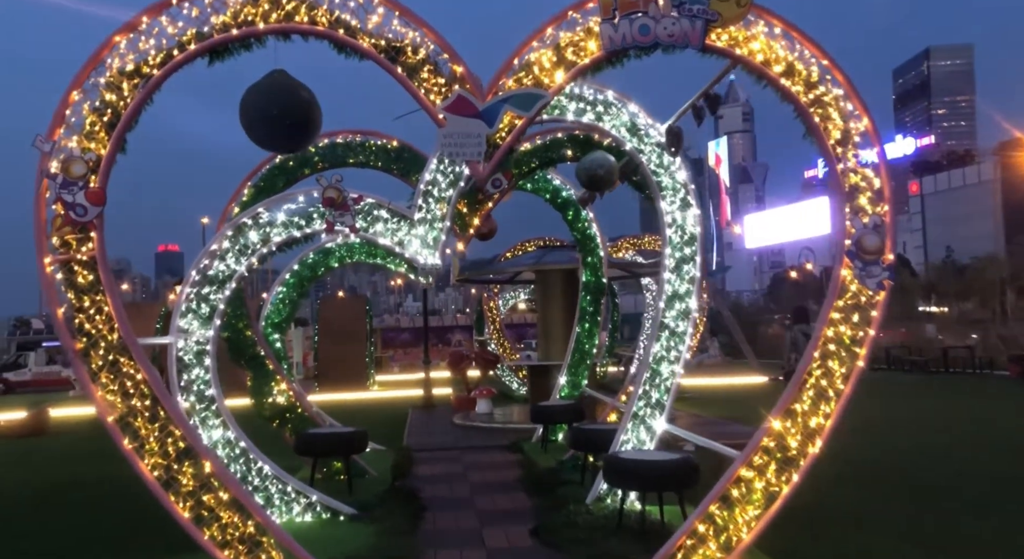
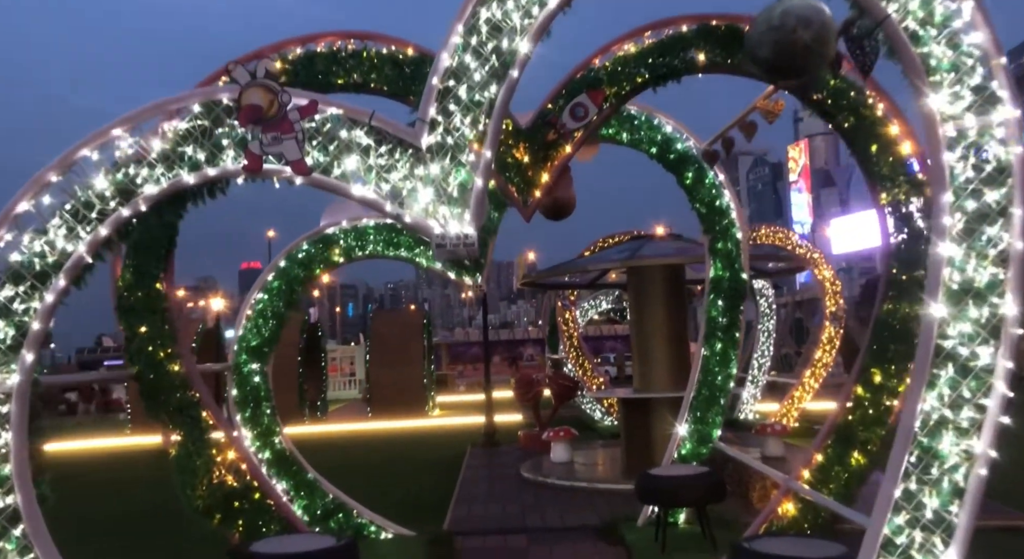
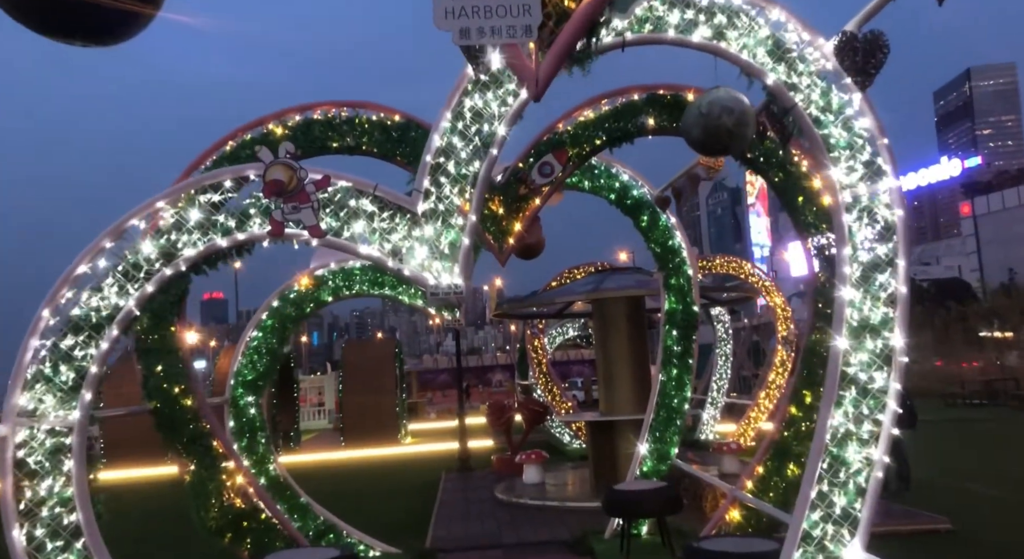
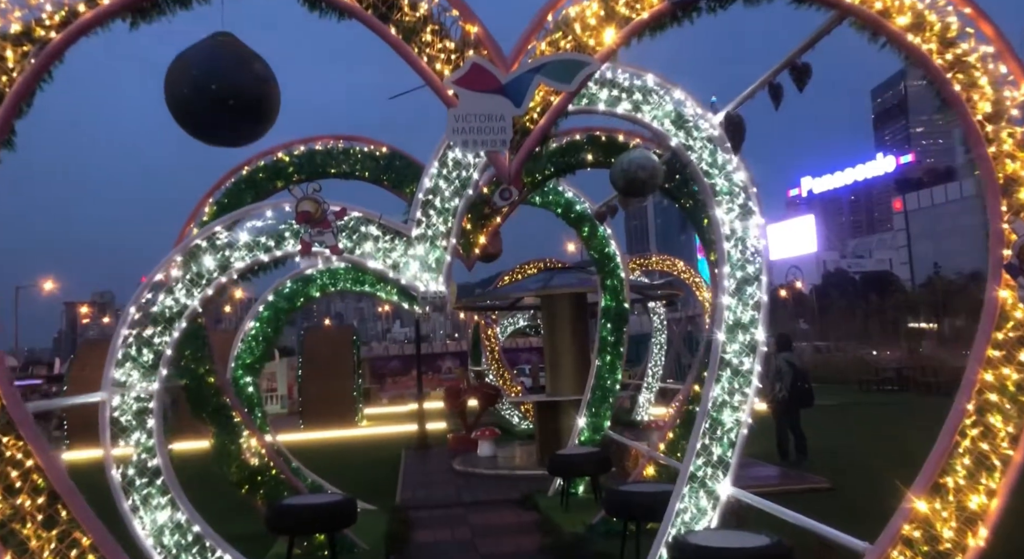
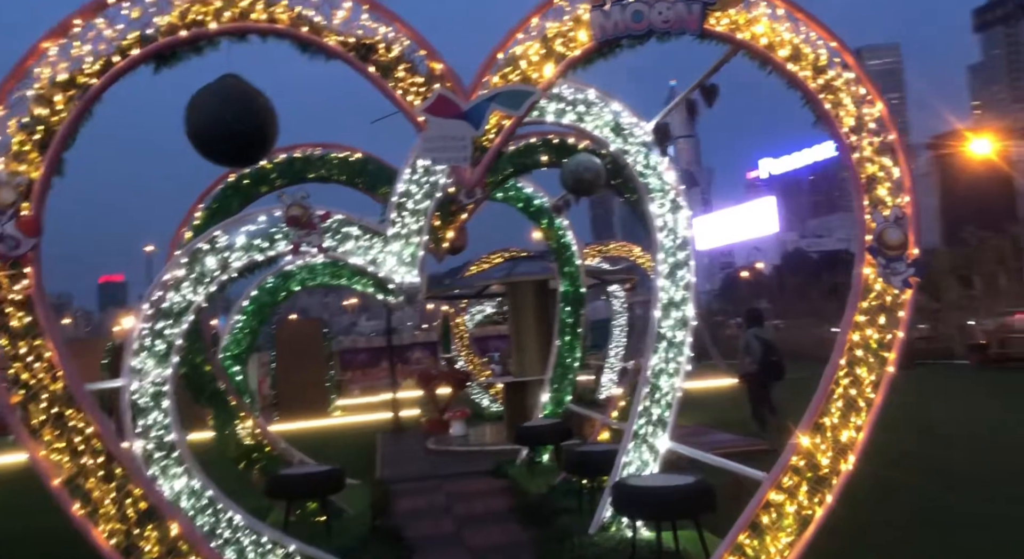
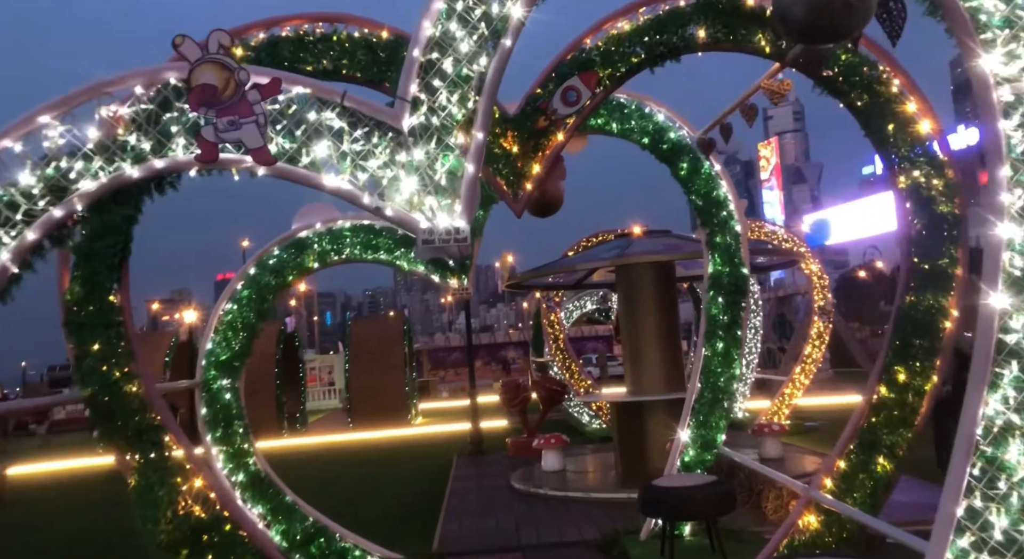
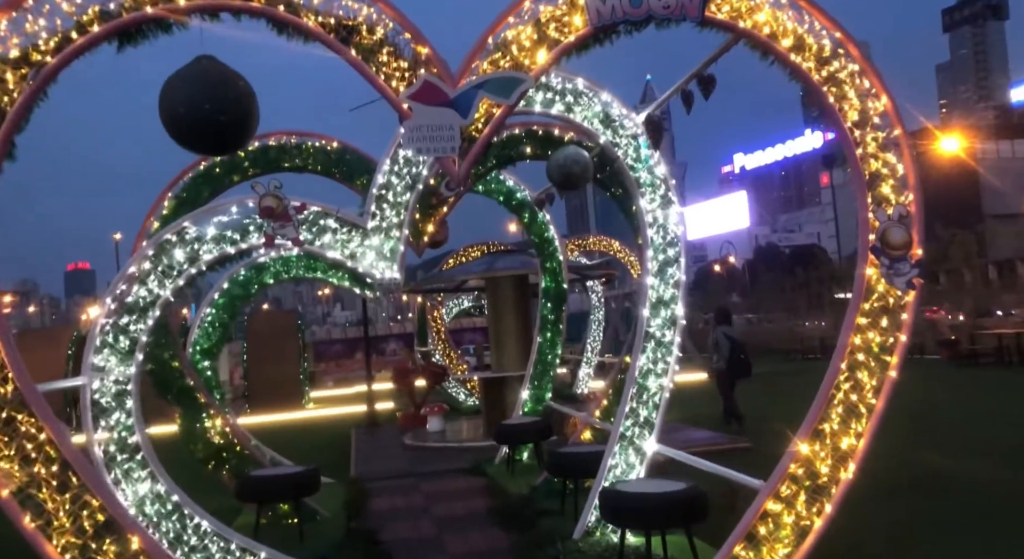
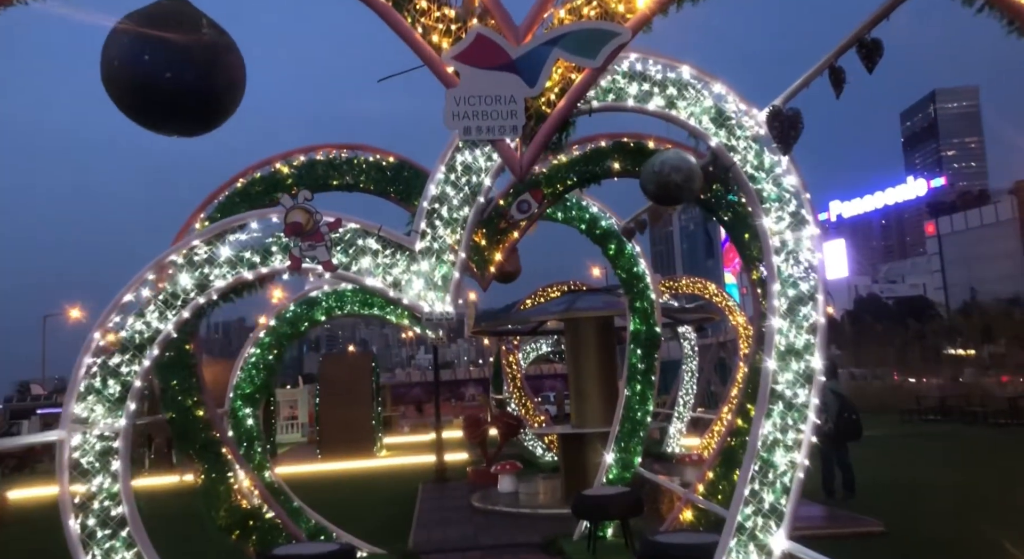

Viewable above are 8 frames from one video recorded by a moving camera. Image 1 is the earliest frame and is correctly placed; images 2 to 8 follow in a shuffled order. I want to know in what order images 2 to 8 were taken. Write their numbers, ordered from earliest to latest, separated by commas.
5, 7, 4, 8, 3, 2, 6
